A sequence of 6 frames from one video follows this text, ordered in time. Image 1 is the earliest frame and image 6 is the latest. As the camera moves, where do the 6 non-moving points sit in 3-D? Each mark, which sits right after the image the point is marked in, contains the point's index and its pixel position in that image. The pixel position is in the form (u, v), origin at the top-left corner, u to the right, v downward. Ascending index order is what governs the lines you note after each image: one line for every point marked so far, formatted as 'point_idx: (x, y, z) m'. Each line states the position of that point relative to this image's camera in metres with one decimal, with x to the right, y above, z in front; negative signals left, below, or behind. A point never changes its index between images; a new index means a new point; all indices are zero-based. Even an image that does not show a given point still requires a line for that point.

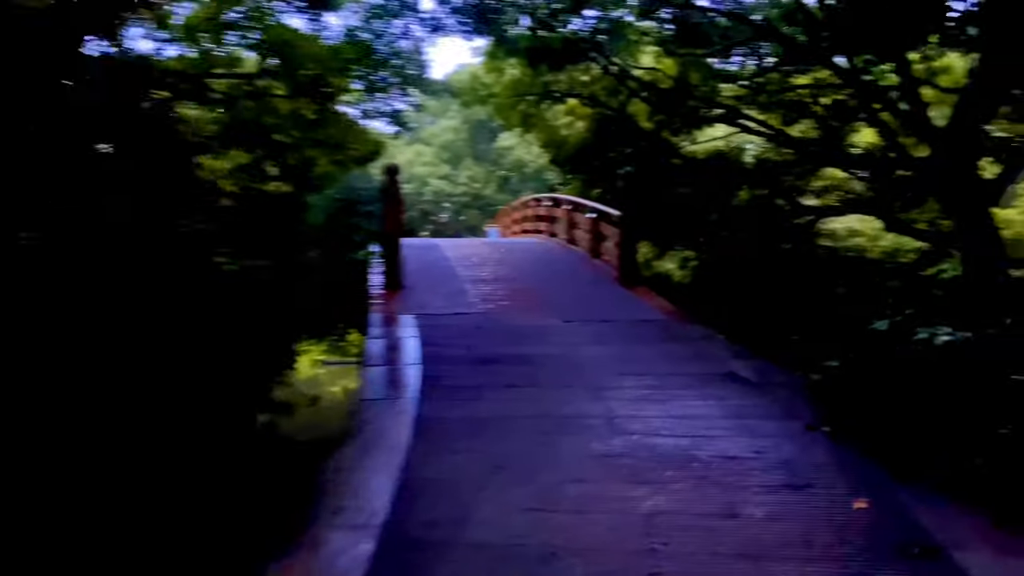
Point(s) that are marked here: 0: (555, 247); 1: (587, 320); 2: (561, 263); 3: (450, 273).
0: (+0.7, +0.6, +11.2) m
1: (+0.6, -0.3, +6.1) m
2: (+0.5, +0.2, +7.5) m
3: (-0.6, +0.1, +7.1) m
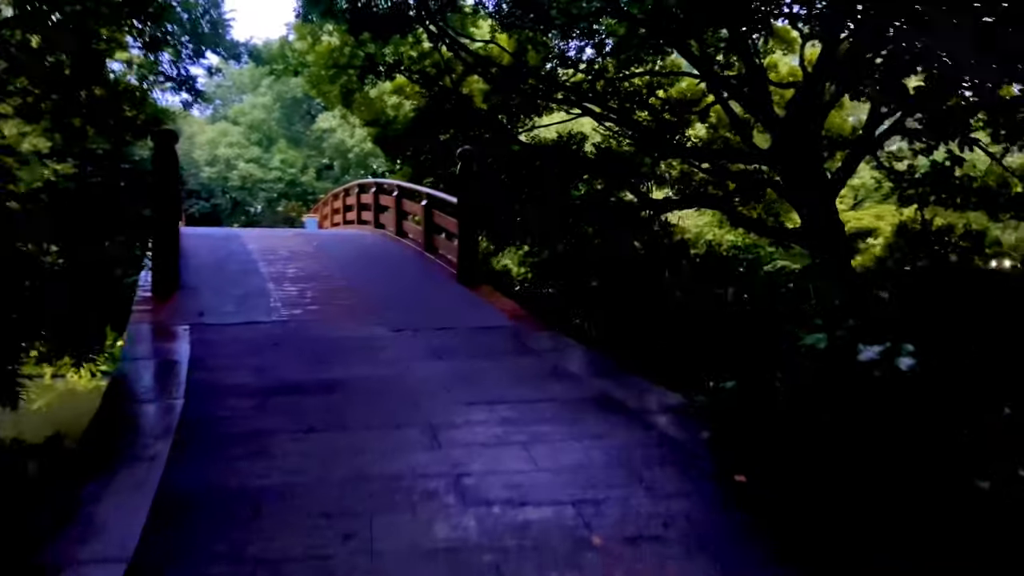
0: (-1.8, +0.6, +10.1) m
1: (-0.6, -0.3, +5.2) m
2: (-1.1, +0.2, +6.5) m
3: (-2.1, +0.1, +5.9) m
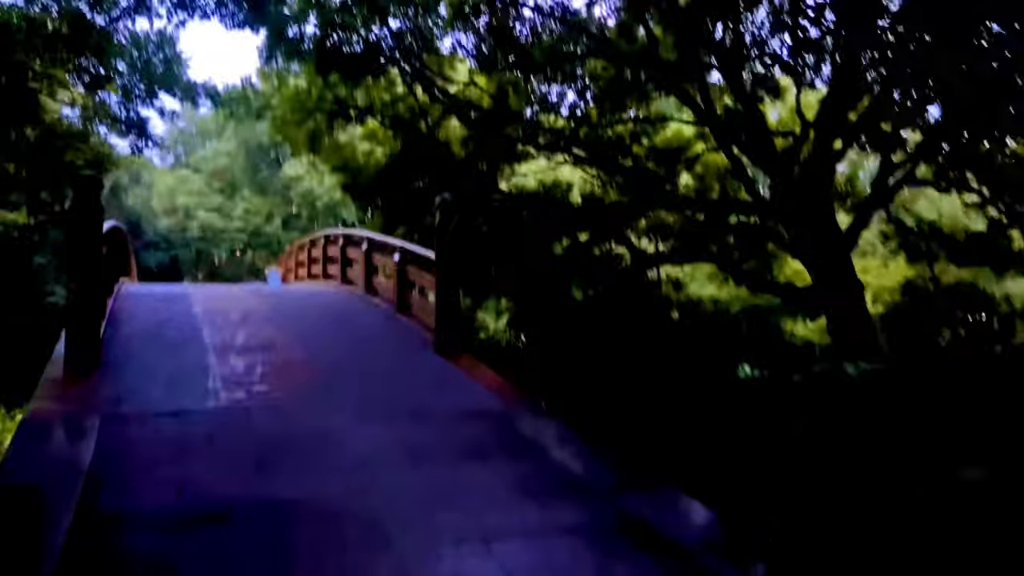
0: (-2.0, -0.1, +9.4) m
1: (-0.7, -0.7, +4.5) m
2: (-1.2, -0.3, +5.7) m
3: (-2.2, -0.3, +5.1) m
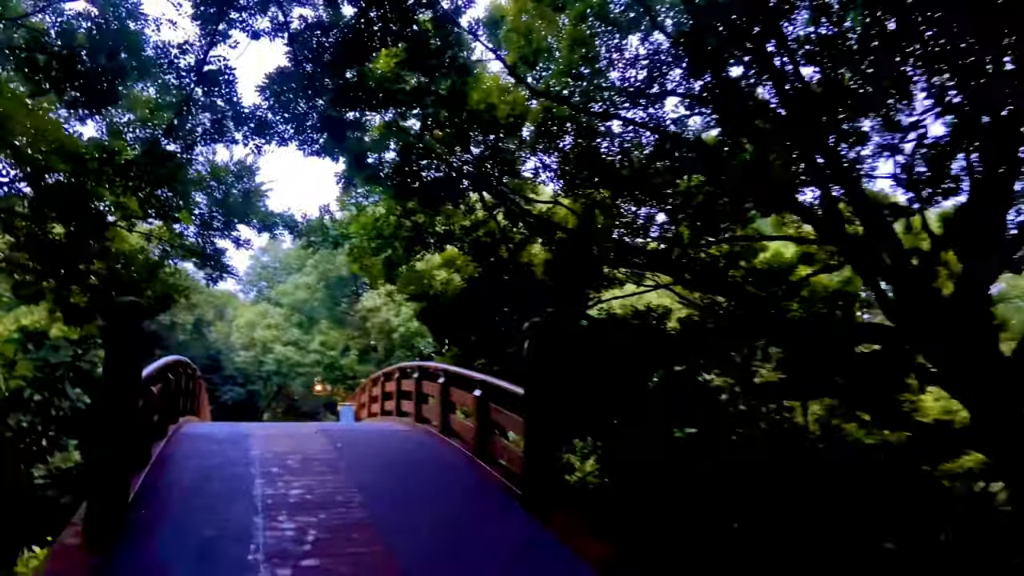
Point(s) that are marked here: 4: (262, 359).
0: (-1.0, -1.7, +8.7) m
1: (-0.2, -1.4, +3.7) m
2: (-0.6, -1.2, +5.0) m
3: (-1.6, -1.2, +4.5) m
4: (-6.3, -1.8, +19.1) m
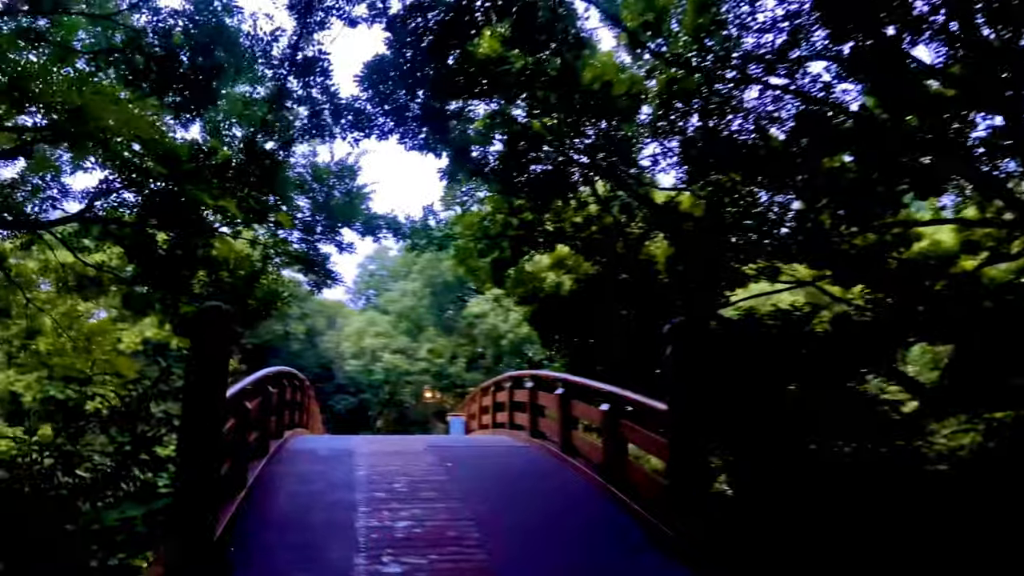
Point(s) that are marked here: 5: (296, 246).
0: (+0.3, -1.7, +8.2) m
1: (+0.4, -1.4, +3.1) m
2: (+0.2, -1.2, +4.5) m
3: (-0.9, -1.2, +4.1) m
4: (-3.5, -2.0, +19.1) m
5: (-1.9, +0.4, +6.6) m
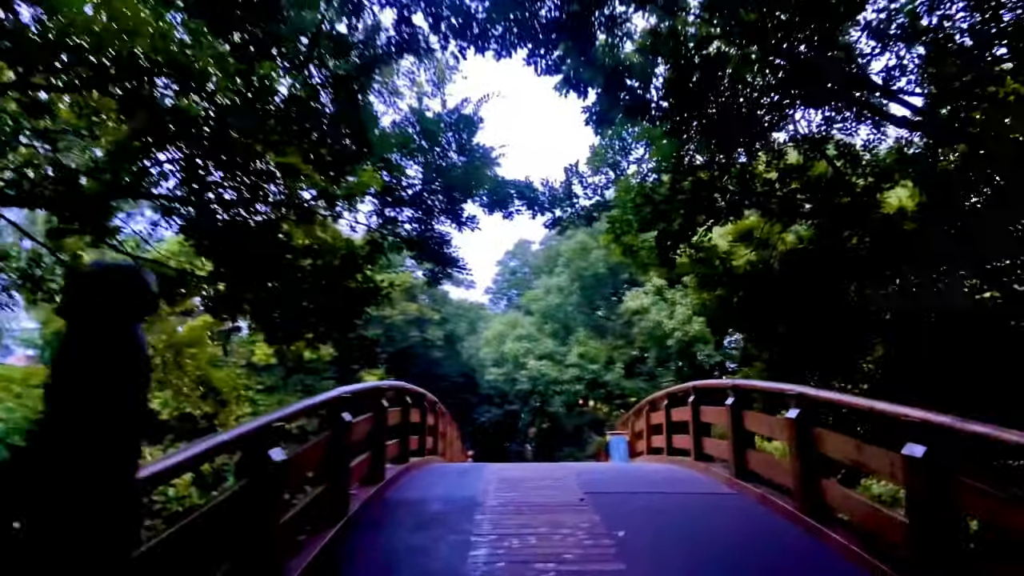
0: (+1.8, -1.6, +6.3) m
1: (+0.9, -1.2, +1.3) m
2: (+1.0, -1.1, +2.7) m
3: (-0.1, -1.1, +2.6) m
4: (+0.3, -2.0, +17.8) m
5: (-0.7, +0.4, +5.3) m
